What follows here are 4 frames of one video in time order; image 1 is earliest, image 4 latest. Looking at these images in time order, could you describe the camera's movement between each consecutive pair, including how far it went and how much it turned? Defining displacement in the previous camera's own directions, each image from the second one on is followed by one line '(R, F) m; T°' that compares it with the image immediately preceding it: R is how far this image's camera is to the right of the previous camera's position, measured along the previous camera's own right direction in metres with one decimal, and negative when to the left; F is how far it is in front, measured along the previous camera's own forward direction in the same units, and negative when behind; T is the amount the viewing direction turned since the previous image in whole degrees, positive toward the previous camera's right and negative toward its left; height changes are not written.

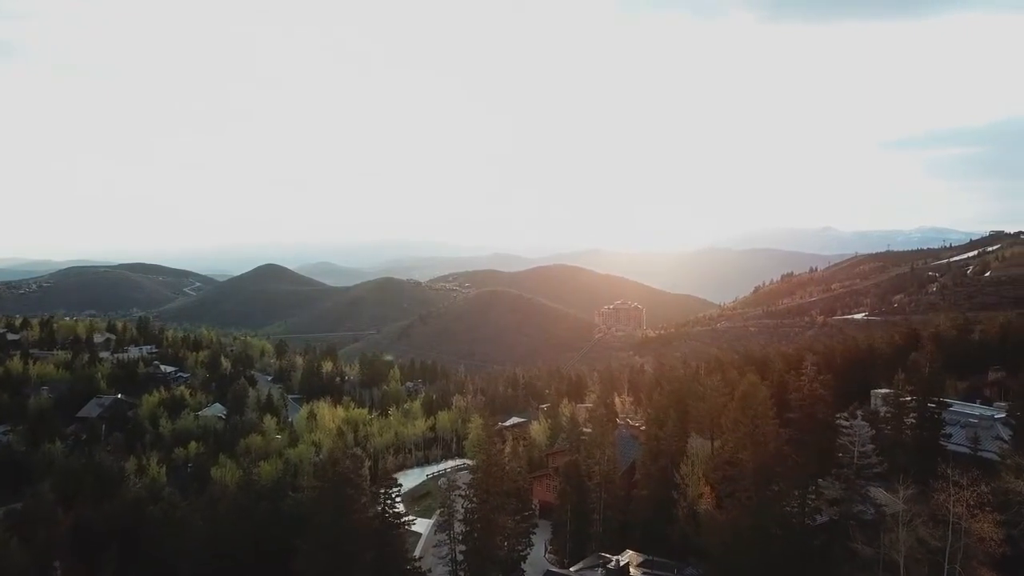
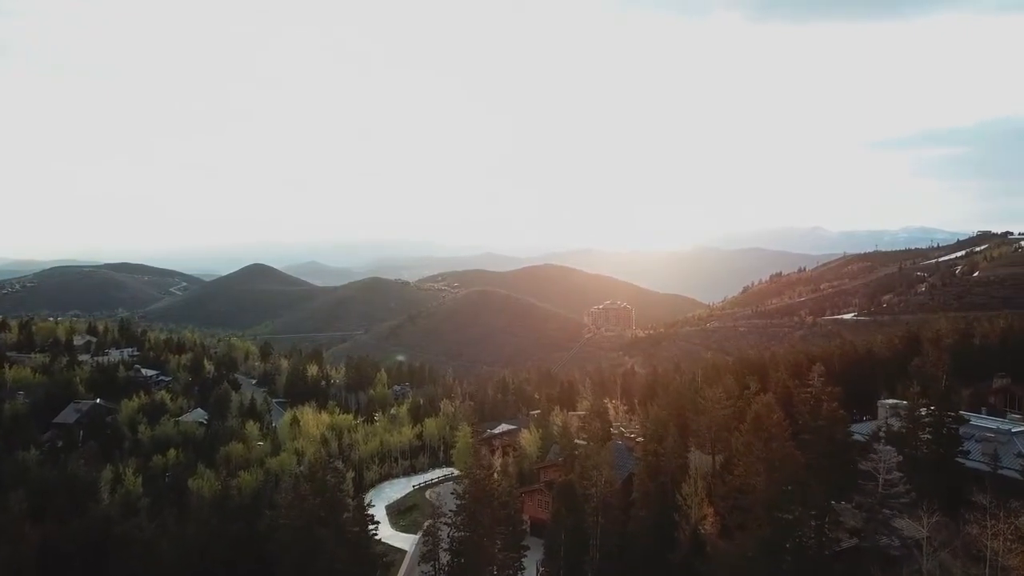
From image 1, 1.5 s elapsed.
(0.0, +1.2) m; +1°
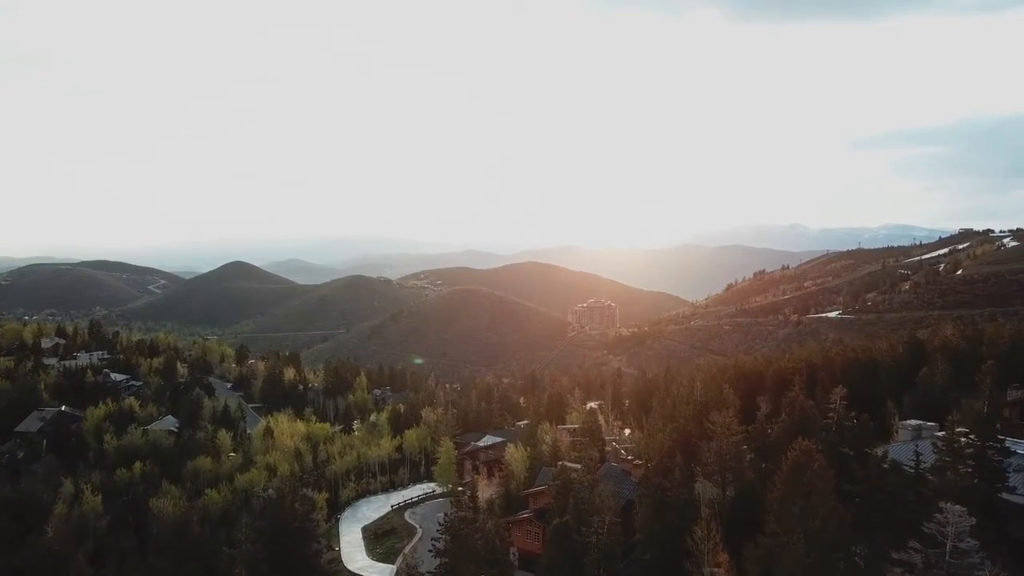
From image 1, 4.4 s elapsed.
(-0.1, +2.0) m; +1°
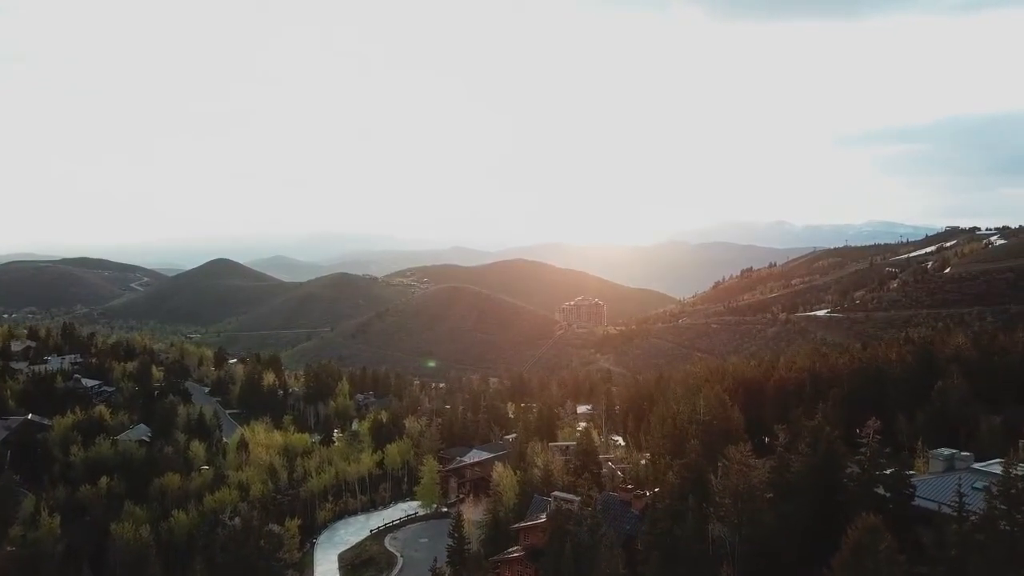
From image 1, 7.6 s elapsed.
(-0.1, +2.0) m; +1°
